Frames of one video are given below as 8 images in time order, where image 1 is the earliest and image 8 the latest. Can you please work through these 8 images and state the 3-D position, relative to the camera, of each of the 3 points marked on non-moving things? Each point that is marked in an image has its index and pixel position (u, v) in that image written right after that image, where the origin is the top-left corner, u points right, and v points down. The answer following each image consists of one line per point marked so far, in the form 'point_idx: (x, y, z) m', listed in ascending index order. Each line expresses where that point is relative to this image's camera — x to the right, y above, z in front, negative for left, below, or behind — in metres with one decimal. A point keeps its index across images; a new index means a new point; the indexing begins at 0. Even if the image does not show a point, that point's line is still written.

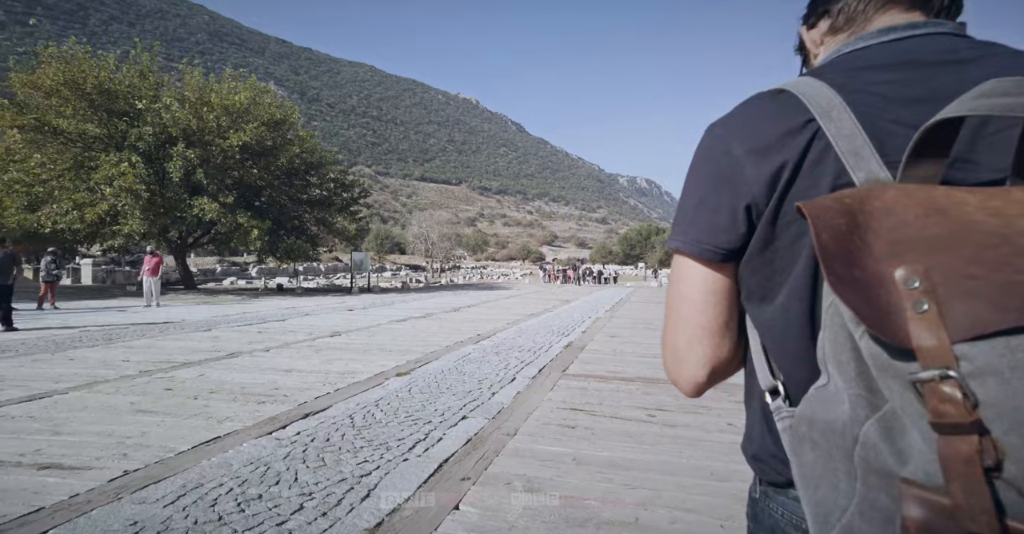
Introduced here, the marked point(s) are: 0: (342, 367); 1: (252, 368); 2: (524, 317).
0: (-2.1, -1.2, +7.5) m
1: (-3.2, -1.2, +7.5) m
2: (+0.3, -1.2, +15.3) m
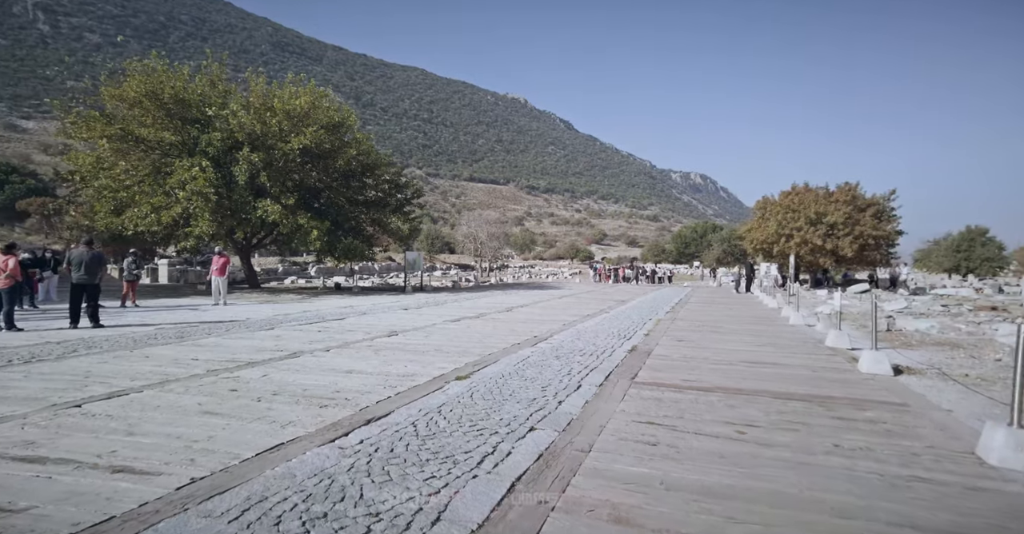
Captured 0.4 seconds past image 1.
0: (-1.3, -1.3, +7.4) m
1: (-2.4, -1.3, +7.4) m
2: (+1.7, -1.2, +14.9) m
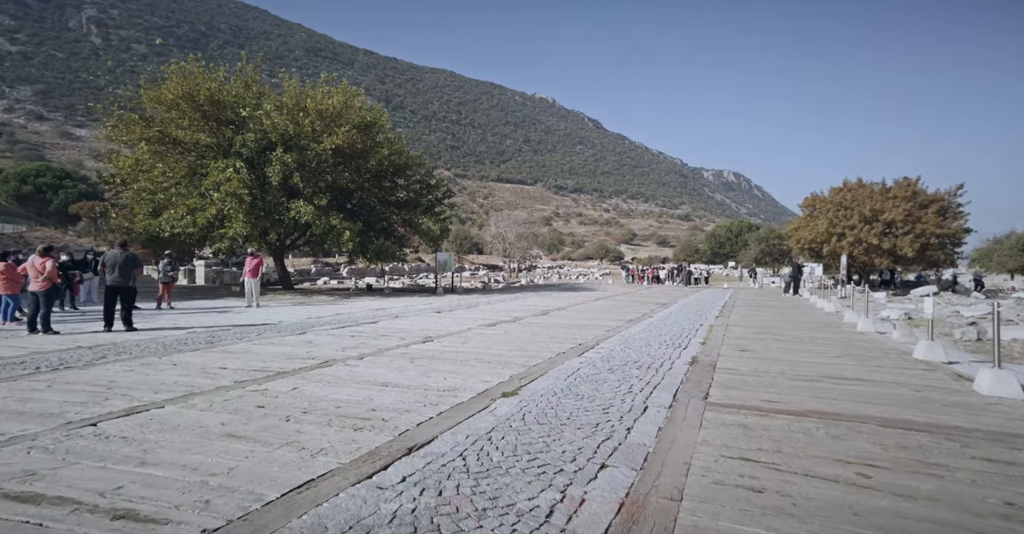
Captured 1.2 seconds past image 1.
0: (-0.8, -1.3, +6.7) m
1: (-1.8, -1.3, +6.8) m
2: (+2.6, -1.3, +14.1) m
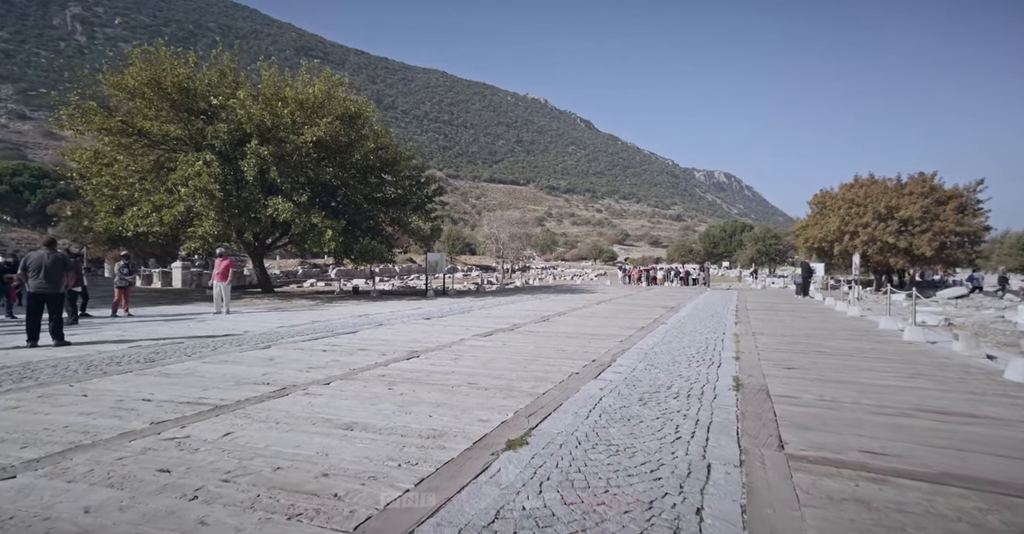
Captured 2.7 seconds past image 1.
0: (-0.7, -1.3, +5.1) m
1: (-1.8, -1.3, +5.2) m
2: (+2.6, -1.3, +12.5) m
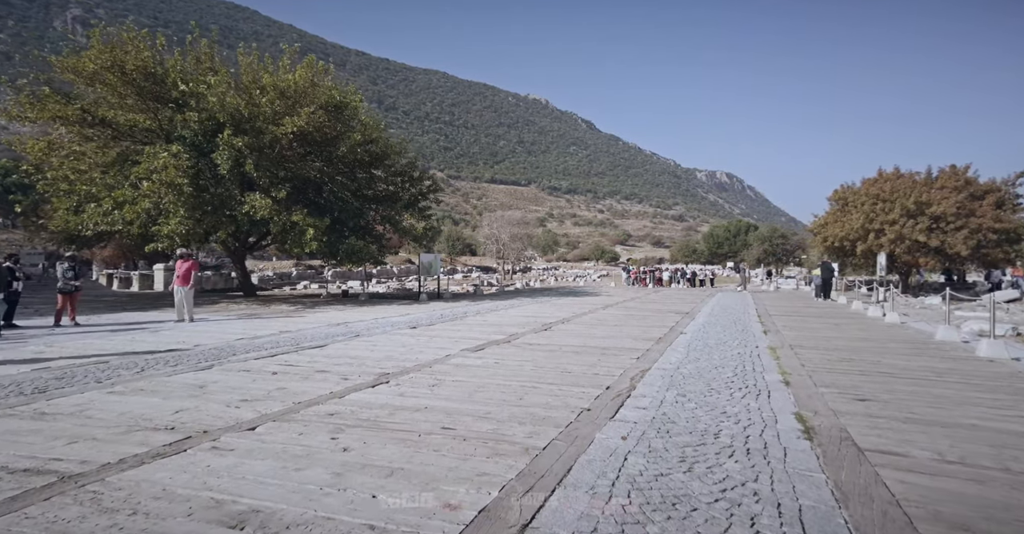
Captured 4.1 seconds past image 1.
0: (-0.8, -1.3, +3.3) m
1: (-1.9, -1.4, +3.4) m
2: (+2.5, -1.3, +10.7) m
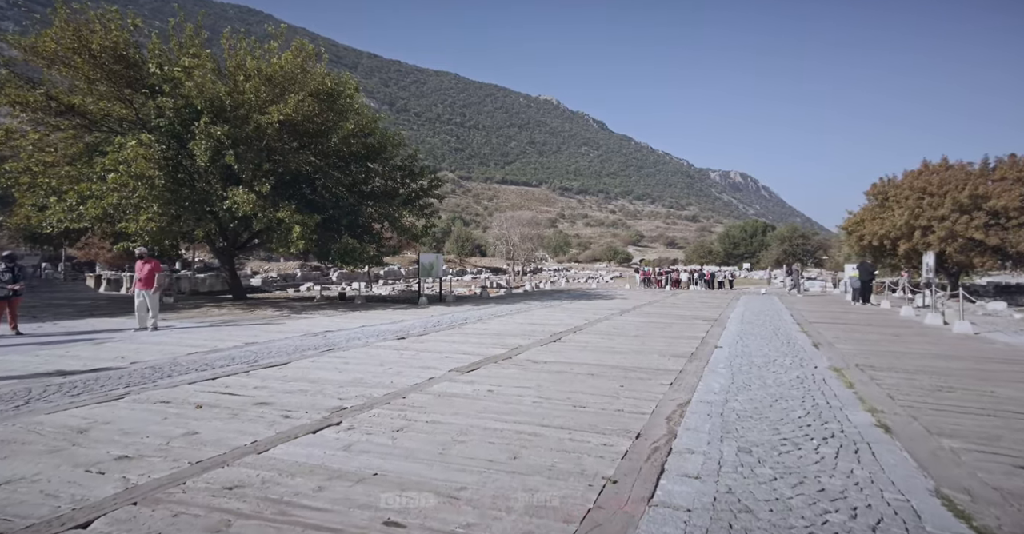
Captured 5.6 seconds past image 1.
0: (-0.9, -1.3, +1.4) m
1: (-2.0, -1.4, +1.5) m
2: (+2.5, -1.4, +8.8) m
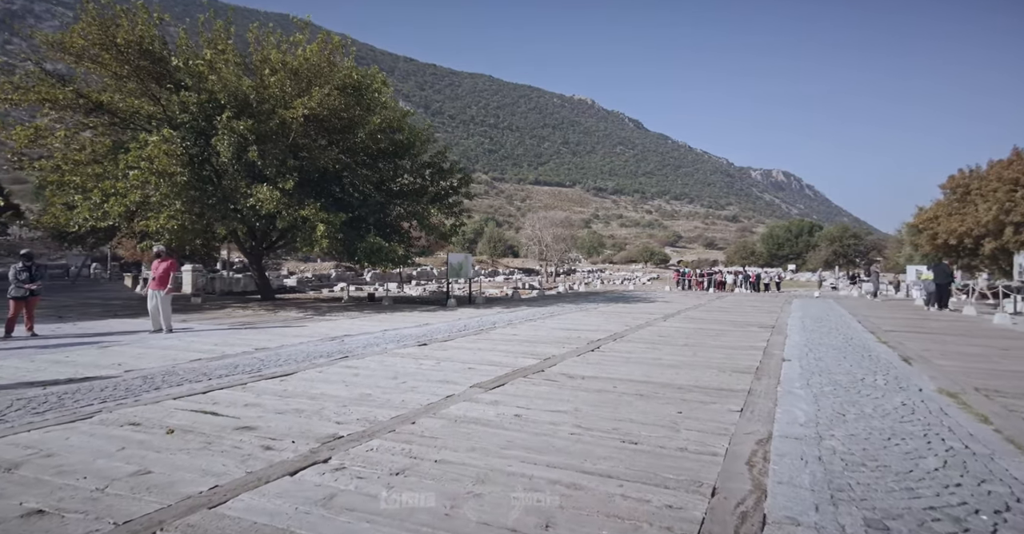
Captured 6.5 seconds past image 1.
0: (-0.9, -1.3, +0.3) m
1: (-2.0, -1.3, +0.5) m
2: (+2.9, -1.3, +7.4) m
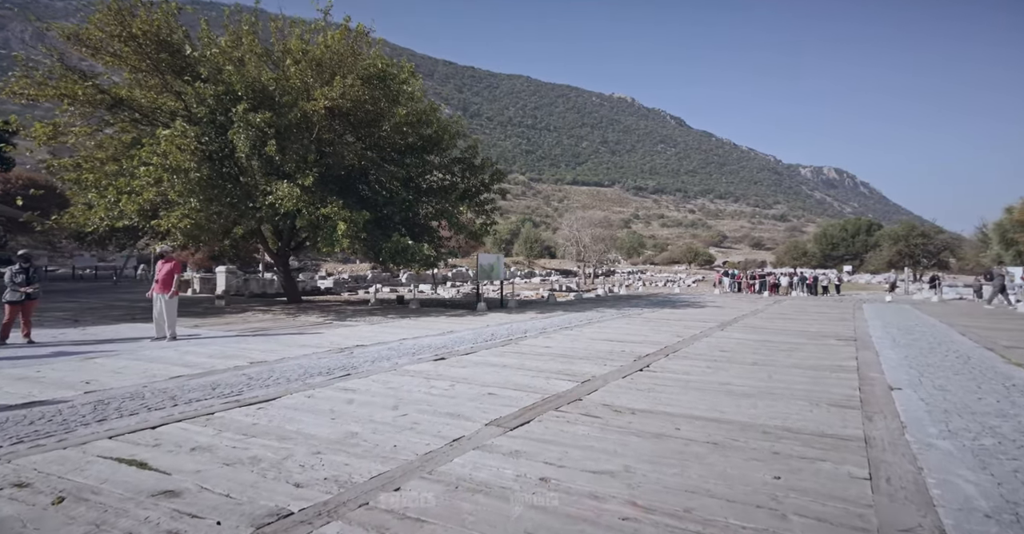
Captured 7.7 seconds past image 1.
0: (-1.1, -1.3, -1.3) m
1: (-2.2, -1.3, -1.0) m
2: (+3.2, -1.4, +5.6) m
